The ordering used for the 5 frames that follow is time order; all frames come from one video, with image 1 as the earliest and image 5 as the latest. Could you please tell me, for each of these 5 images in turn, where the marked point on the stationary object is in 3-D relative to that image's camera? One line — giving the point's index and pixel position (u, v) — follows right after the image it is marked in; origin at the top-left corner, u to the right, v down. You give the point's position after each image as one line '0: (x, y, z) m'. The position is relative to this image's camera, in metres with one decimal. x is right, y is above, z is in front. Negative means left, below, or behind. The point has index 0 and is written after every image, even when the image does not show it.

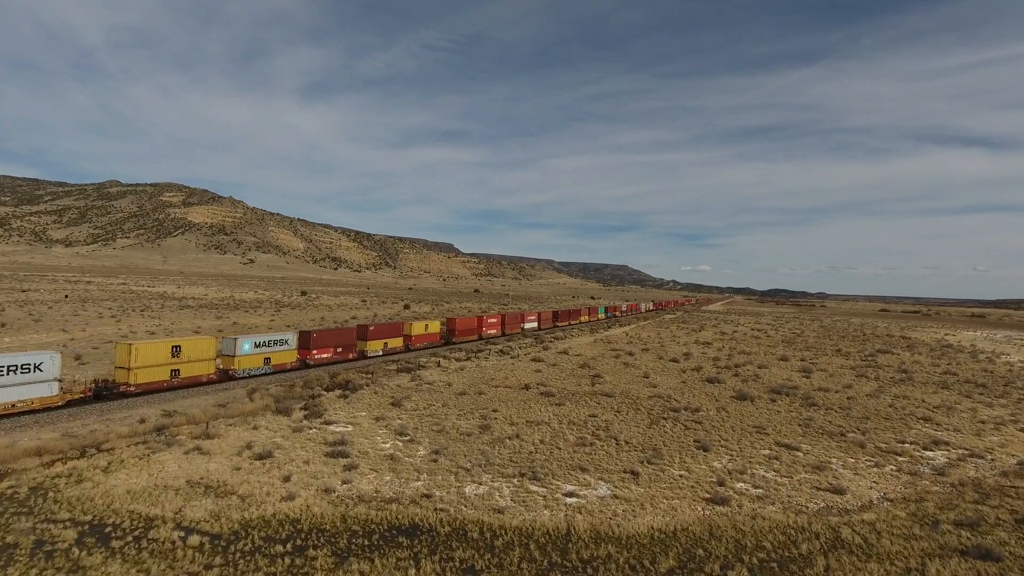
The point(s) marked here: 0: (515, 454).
0: (+0.1, -6.0, +17.8) m
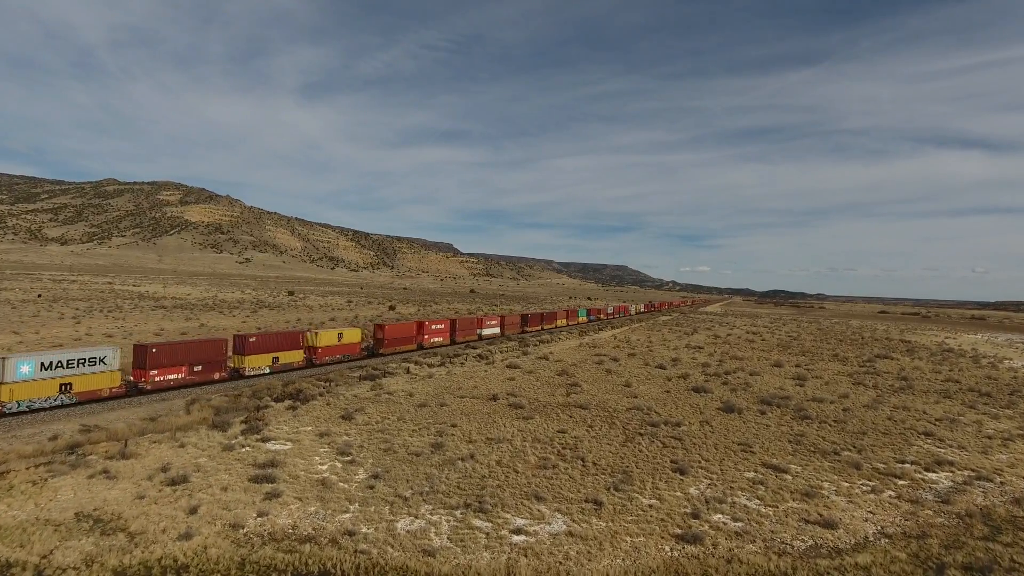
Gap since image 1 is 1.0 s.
0: (-1.6, -6.1, +15.8) m
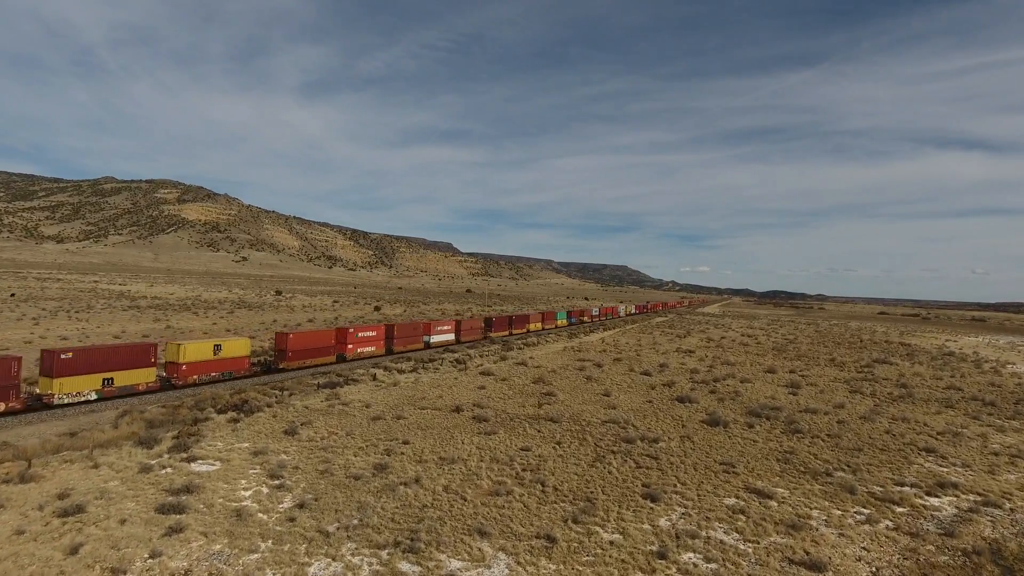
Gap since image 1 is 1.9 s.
0: (-3.1, -6.2, +13.8) m
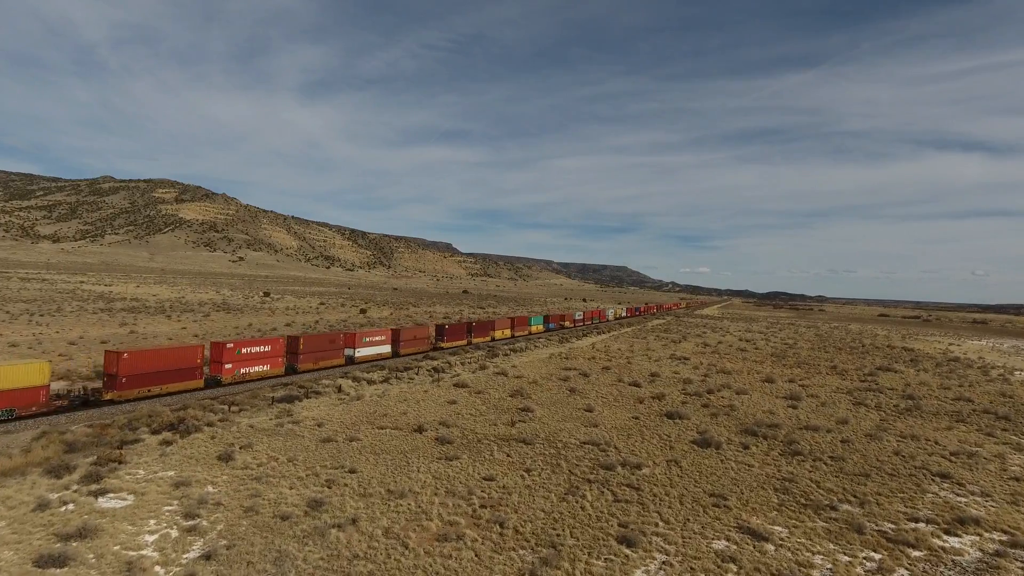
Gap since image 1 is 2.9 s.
0: (-4.4, -6.5, +11.7) m
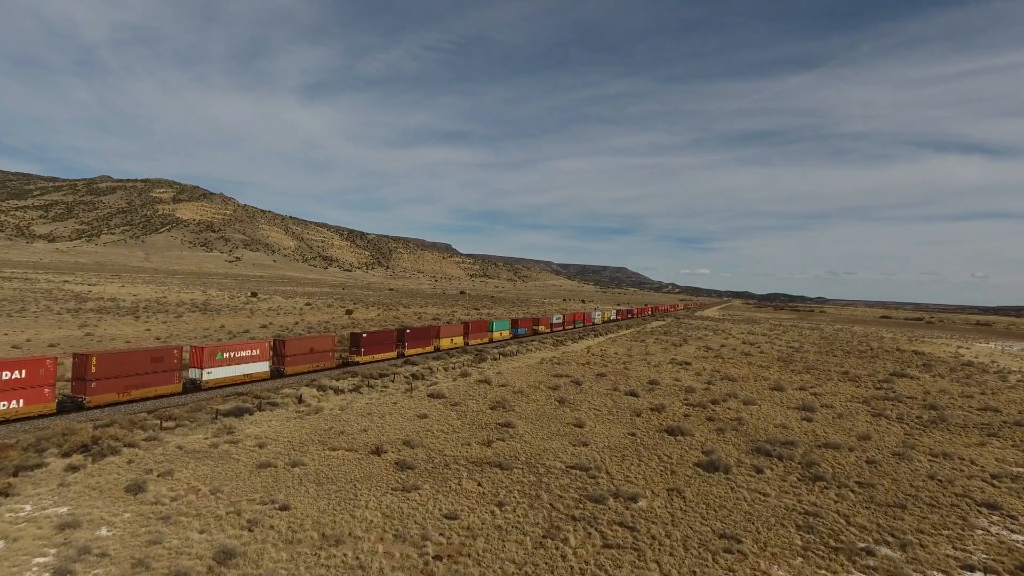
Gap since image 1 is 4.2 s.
0: (-5.3, -6.4, +8.8) m
